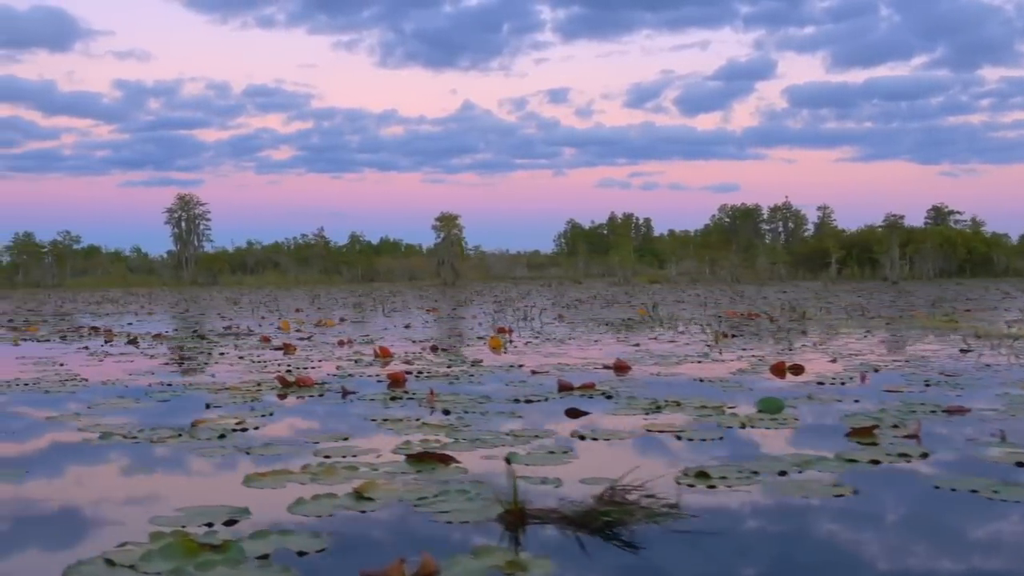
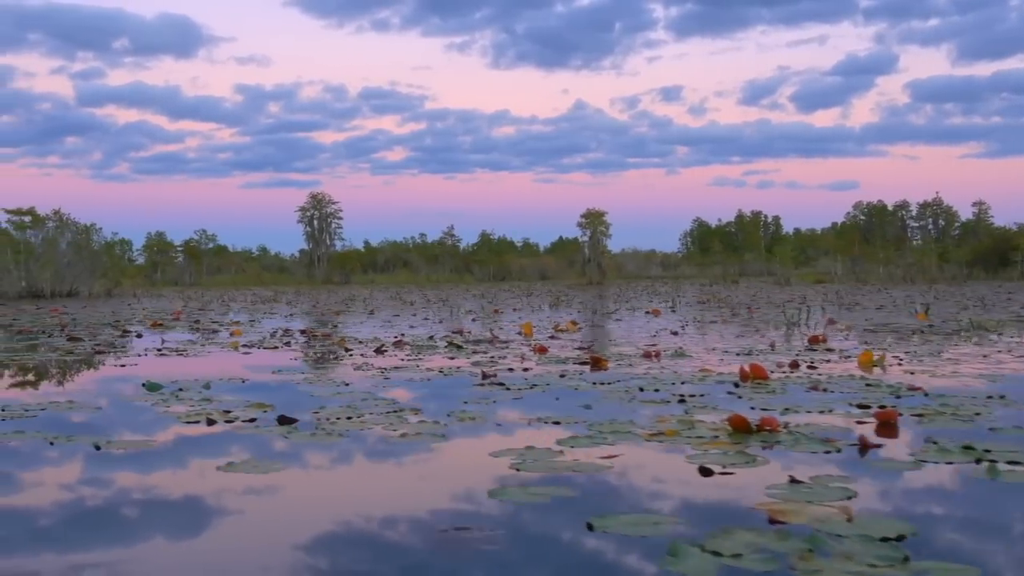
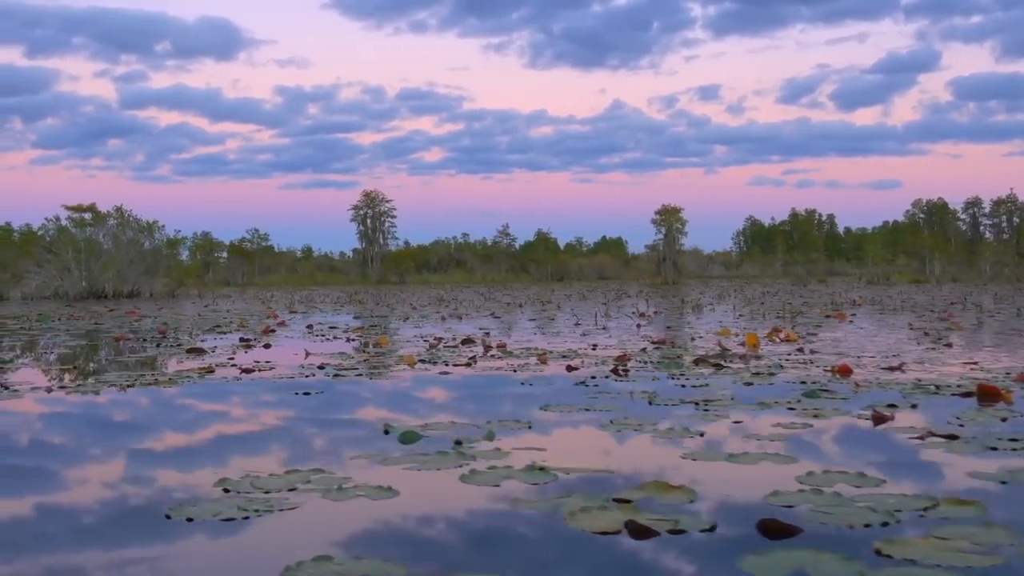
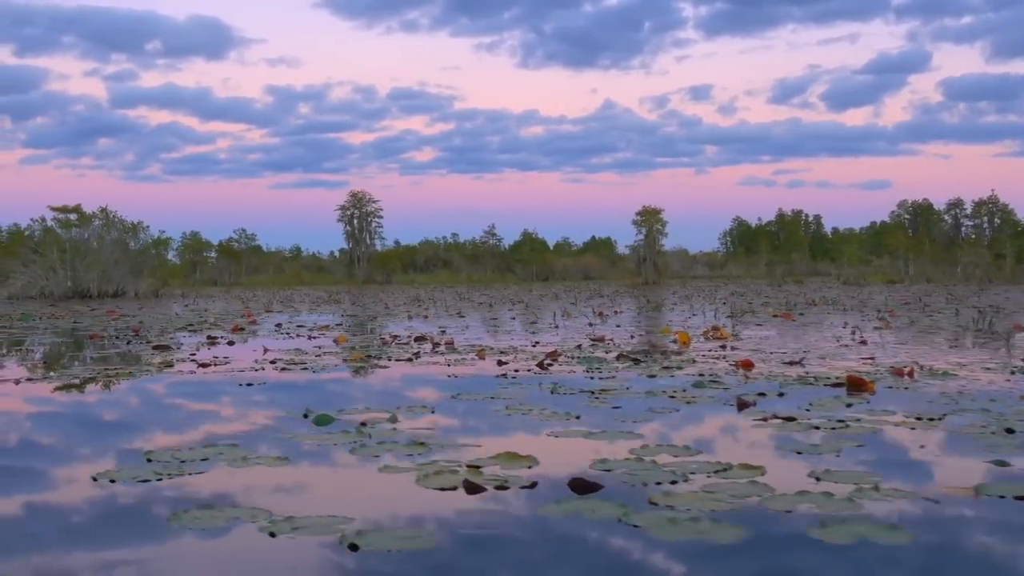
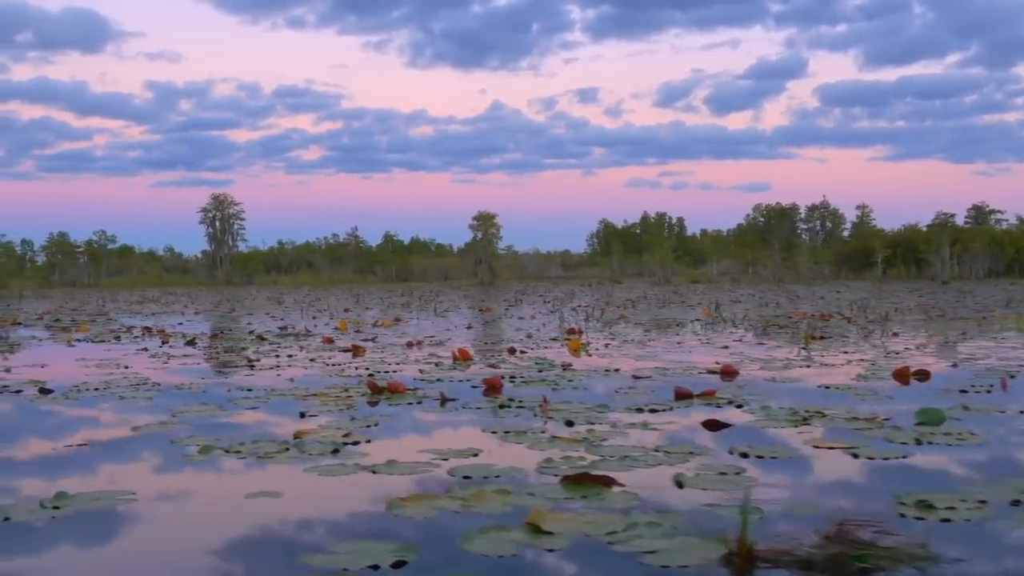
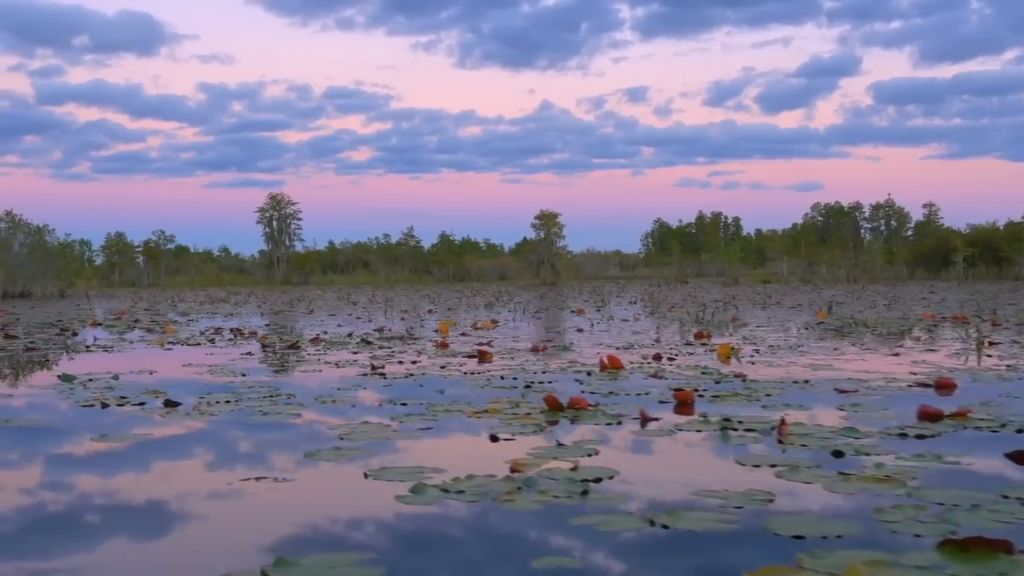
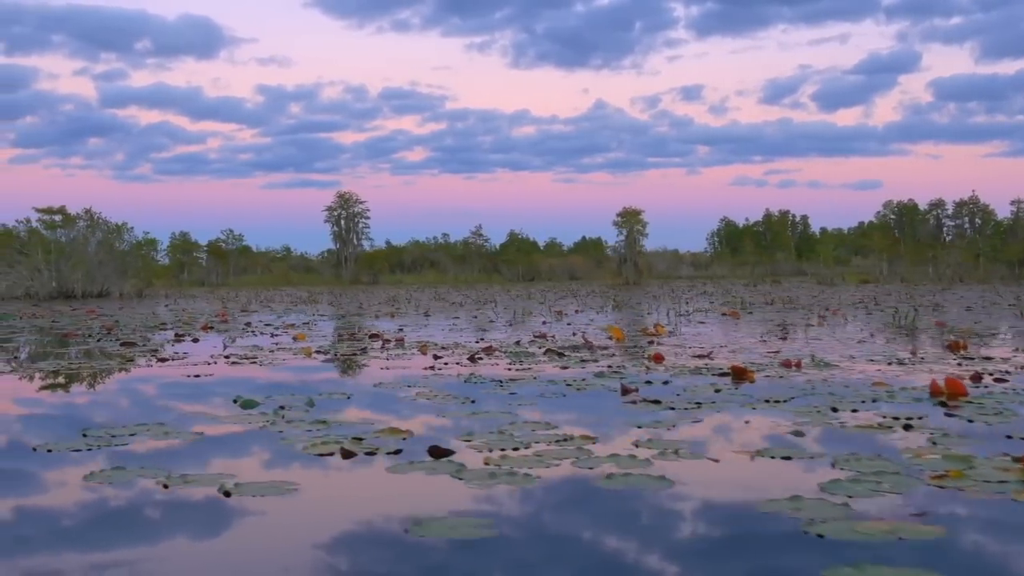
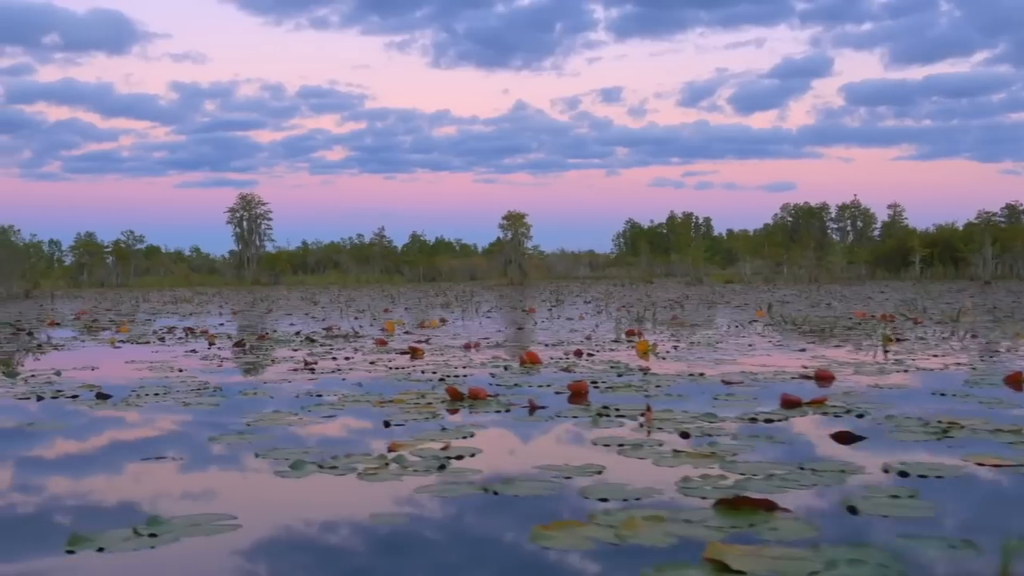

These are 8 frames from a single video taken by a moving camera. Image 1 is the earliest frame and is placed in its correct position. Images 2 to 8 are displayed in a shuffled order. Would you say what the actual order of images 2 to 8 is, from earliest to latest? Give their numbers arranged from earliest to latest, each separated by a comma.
5, 8, 6, 2, 7, 4, 3
